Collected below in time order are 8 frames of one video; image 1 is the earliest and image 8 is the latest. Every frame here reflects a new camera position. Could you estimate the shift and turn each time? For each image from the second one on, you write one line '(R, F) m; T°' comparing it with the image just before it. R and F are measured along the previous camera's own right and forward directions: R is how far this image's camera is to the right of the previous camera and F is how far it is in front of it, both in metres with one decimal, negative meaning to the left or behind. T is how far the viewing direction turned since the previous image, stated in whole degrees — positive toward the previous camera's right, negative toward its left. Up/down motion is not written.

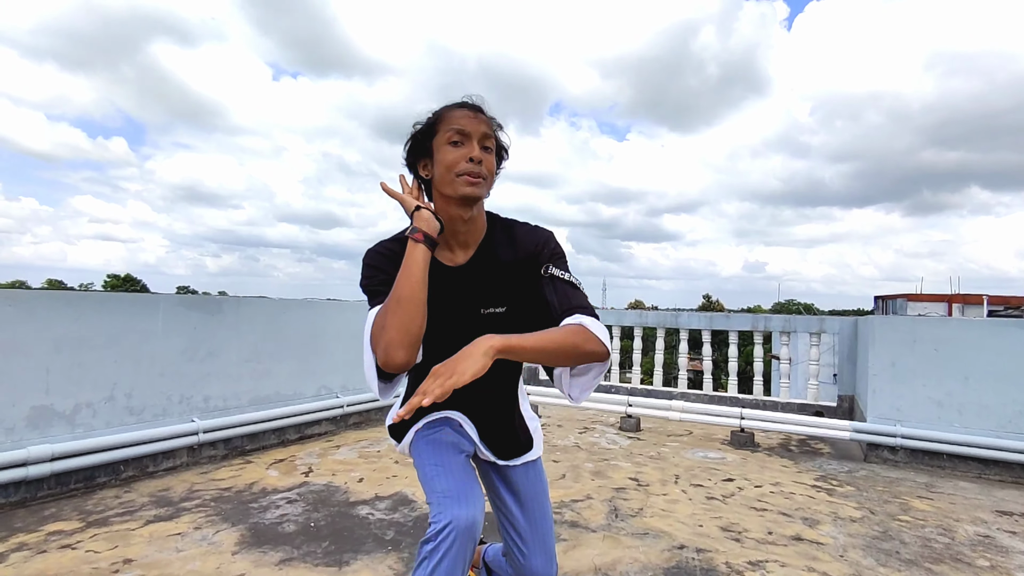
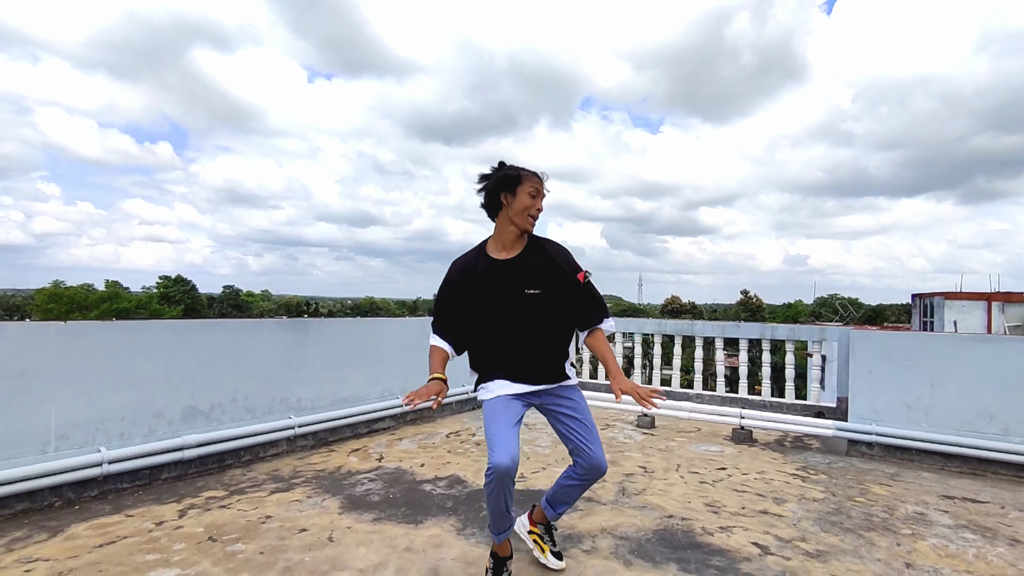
(0.0, -0.7) m; -4°
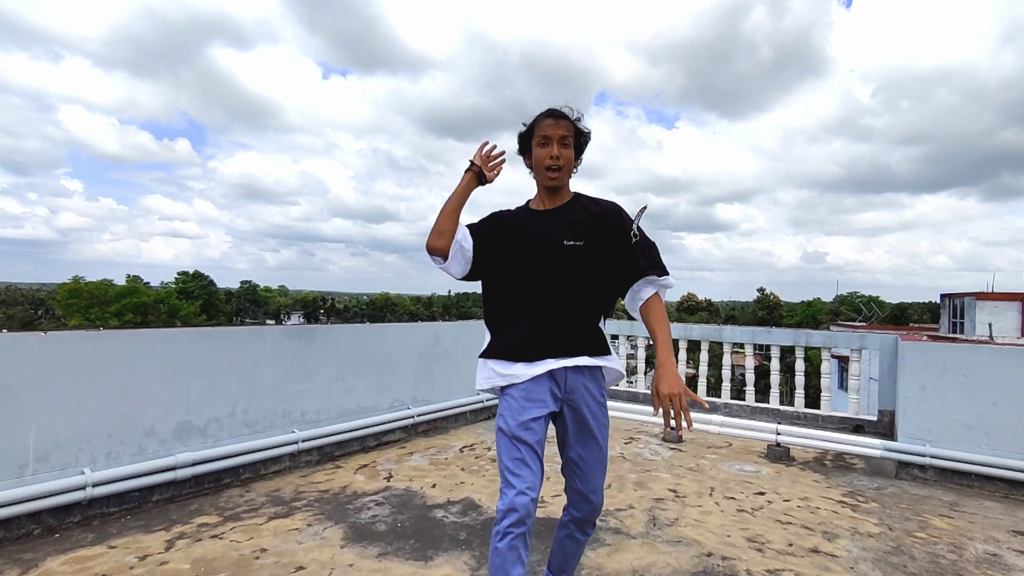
(0.0, +0.3) m; -1°
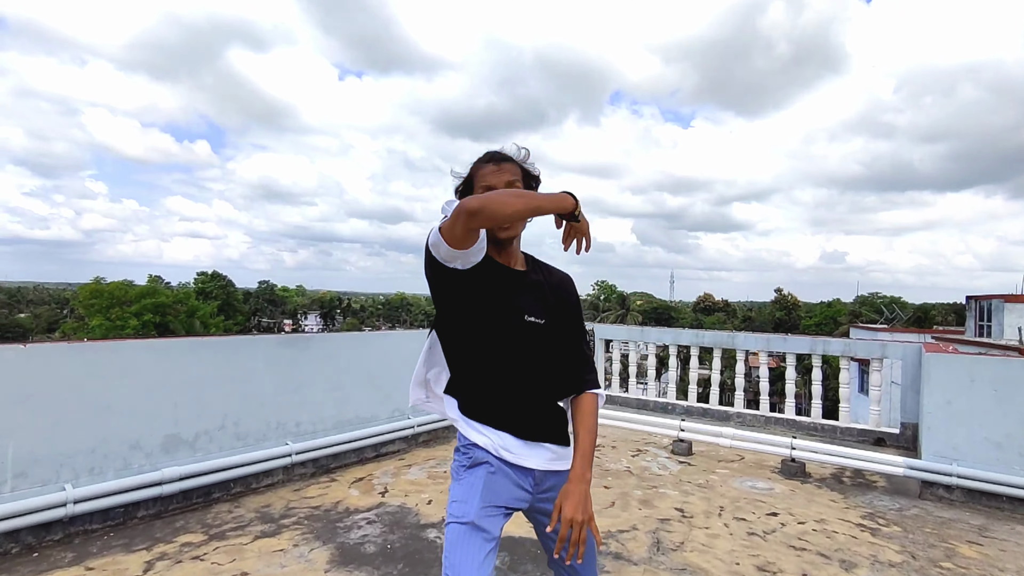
(+0.1, +0.1) m; -2°
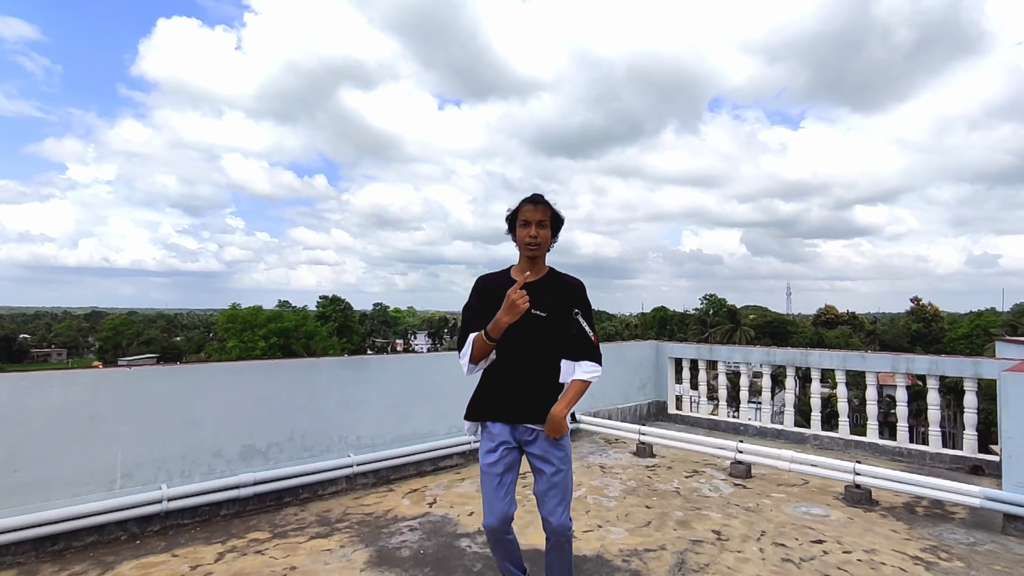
(+0.4, -0.1) m; -10°
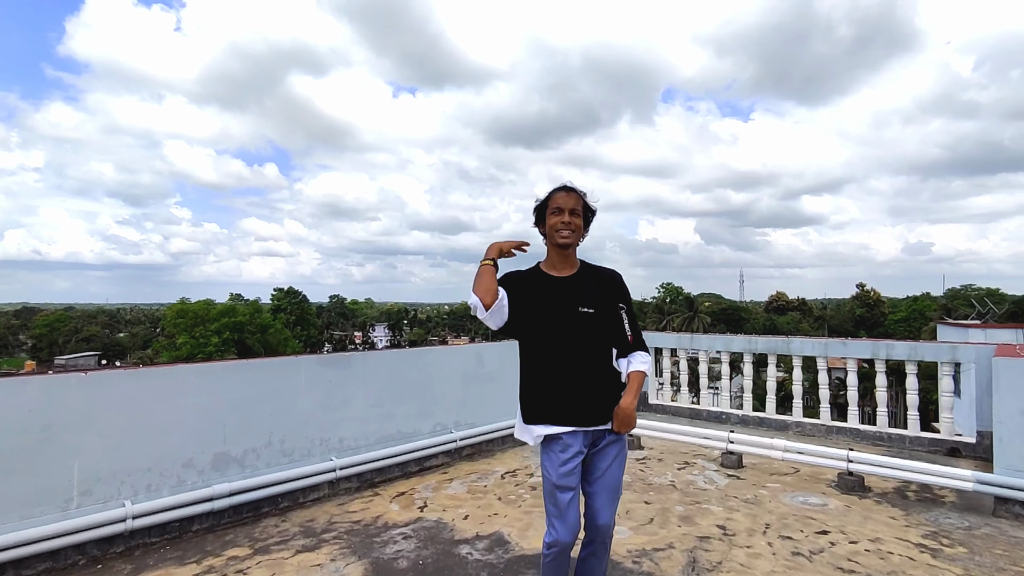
(-0.2, +0.2) m; +4°
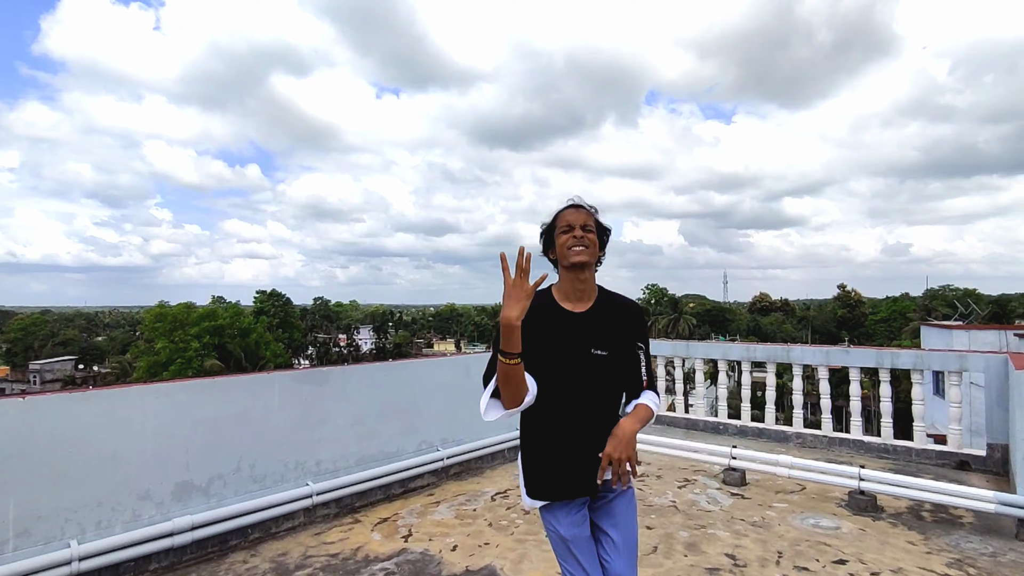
(0.0, +0.3) m; +1°
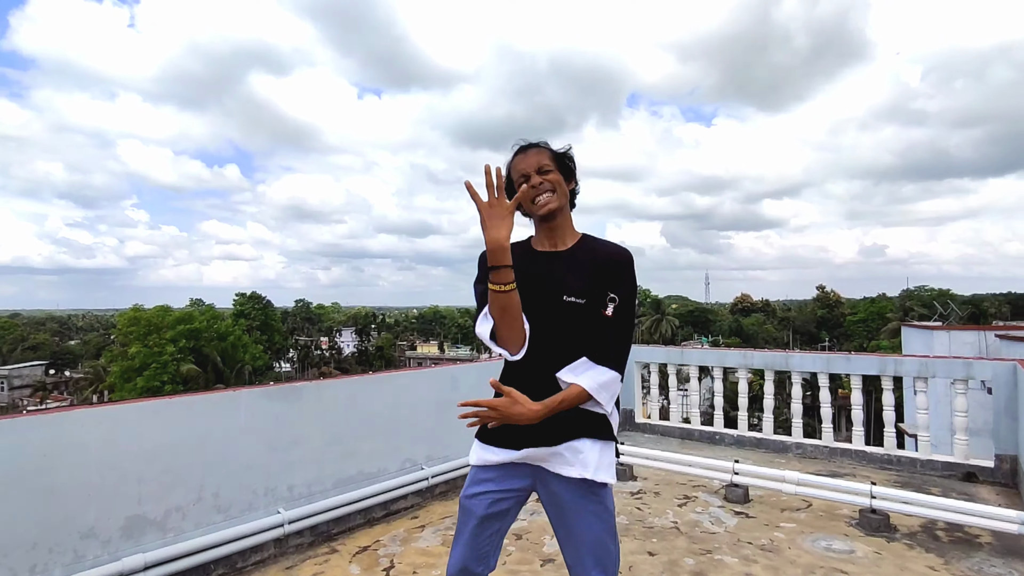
(0.0, +0.3) m; +2°
